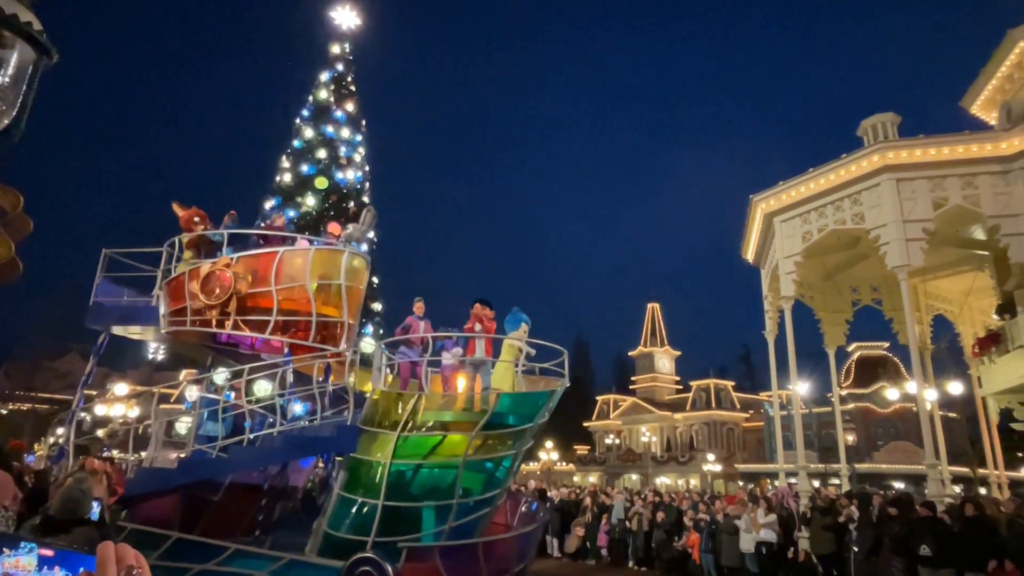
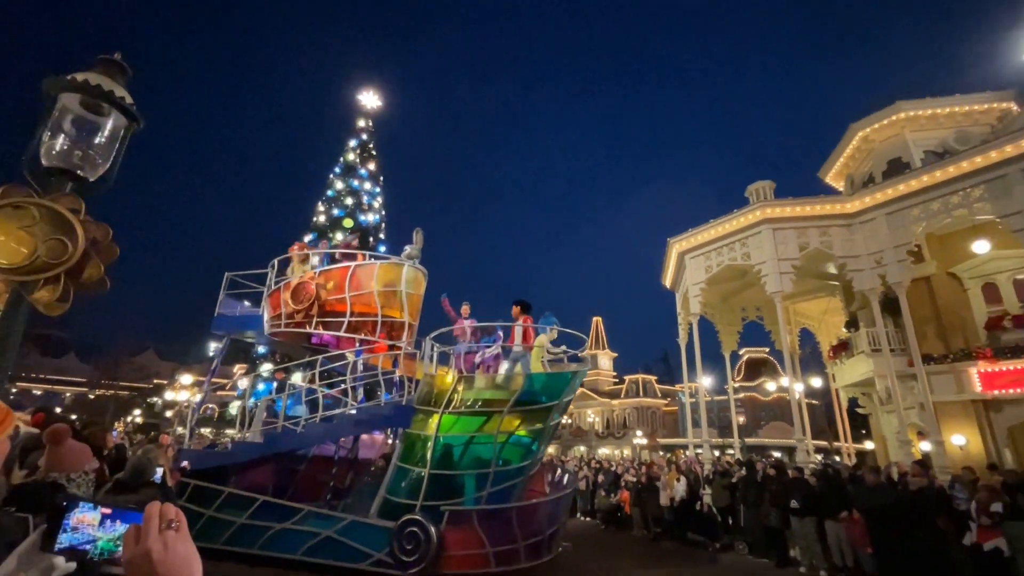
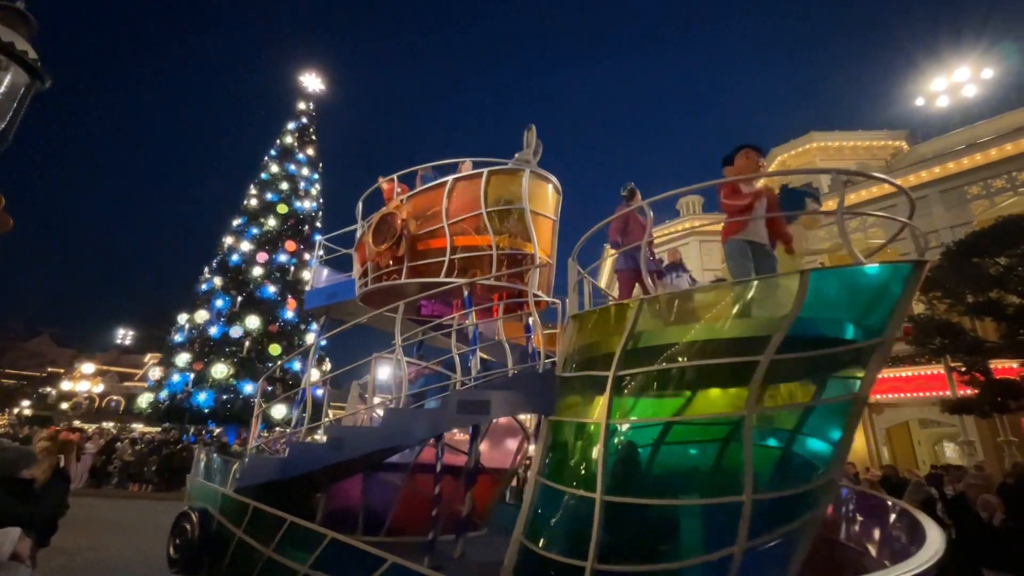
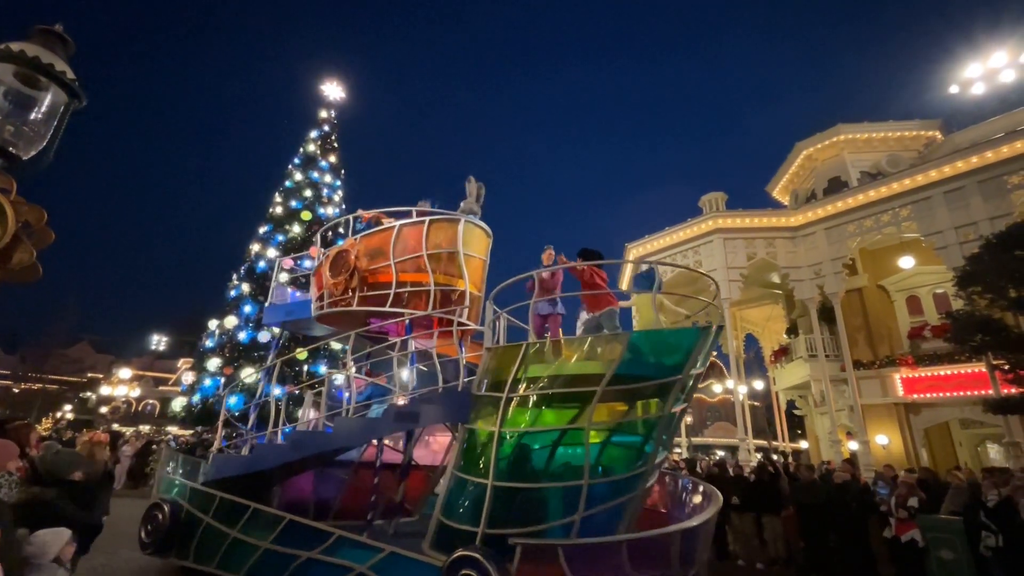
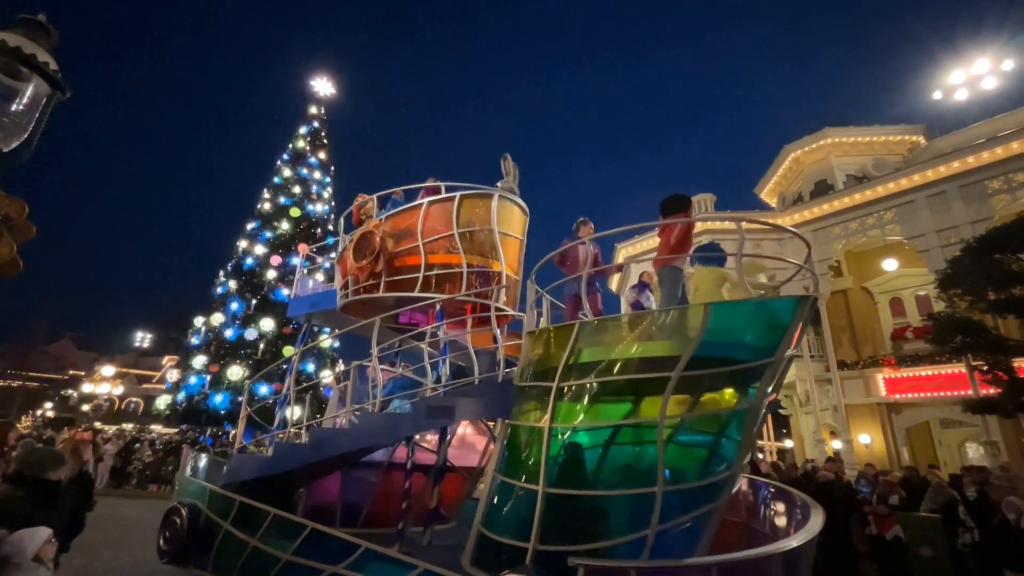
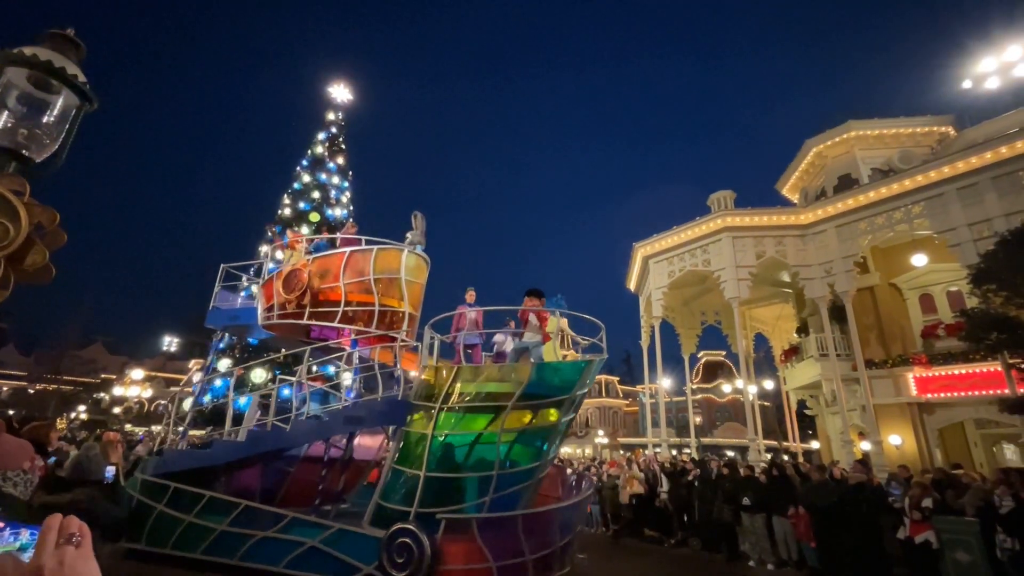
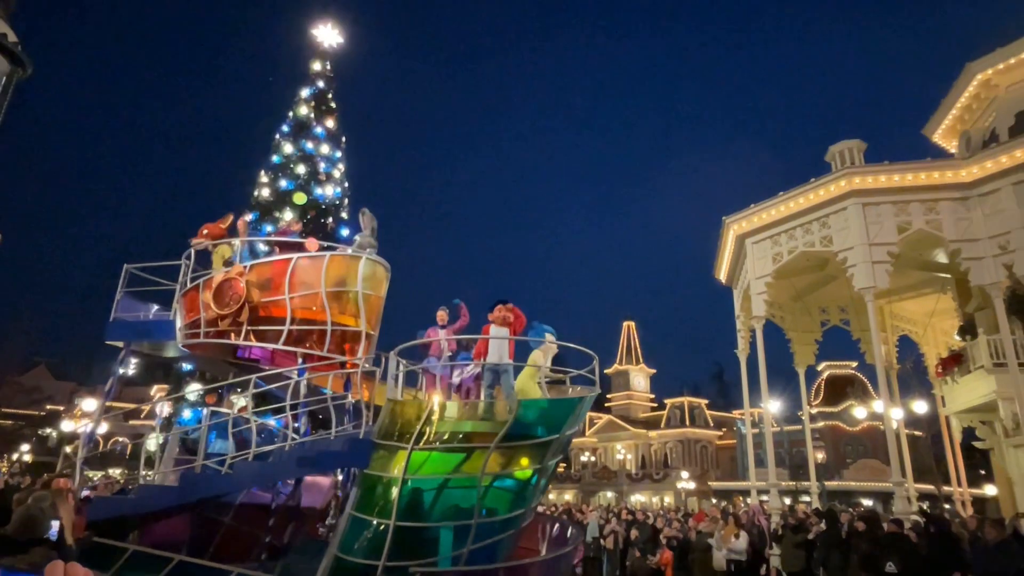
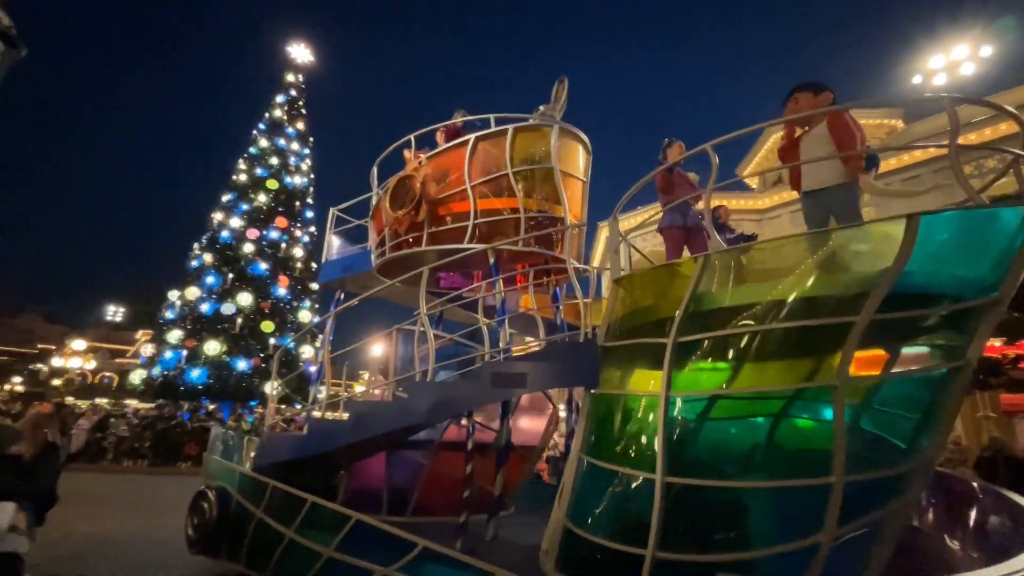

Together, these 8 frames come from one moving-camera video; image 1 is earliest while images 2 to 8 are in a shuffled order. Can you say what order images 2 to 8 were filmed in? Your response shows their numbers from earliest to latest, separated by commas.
7, 2, 6, 4, 5, 3, 8
